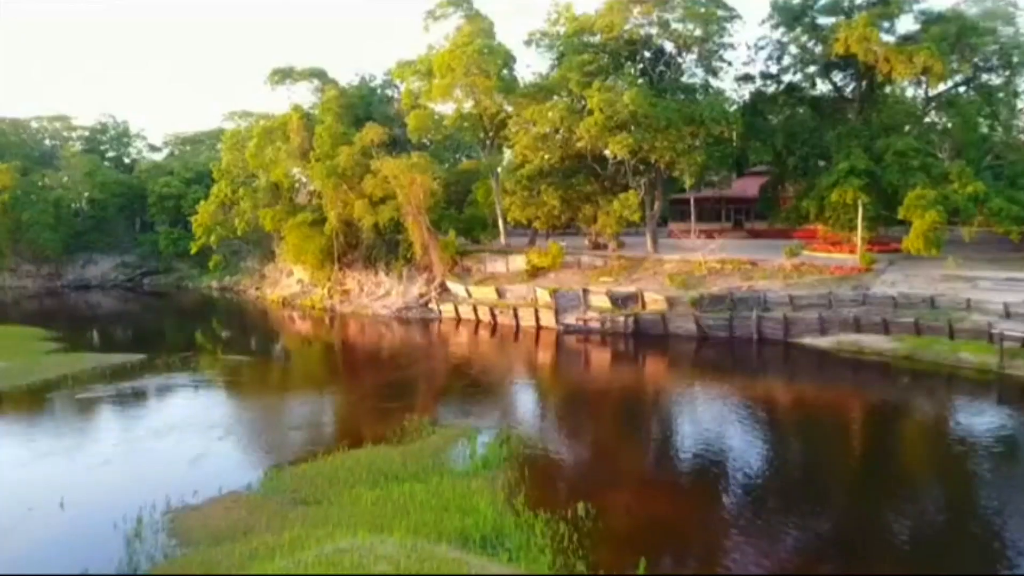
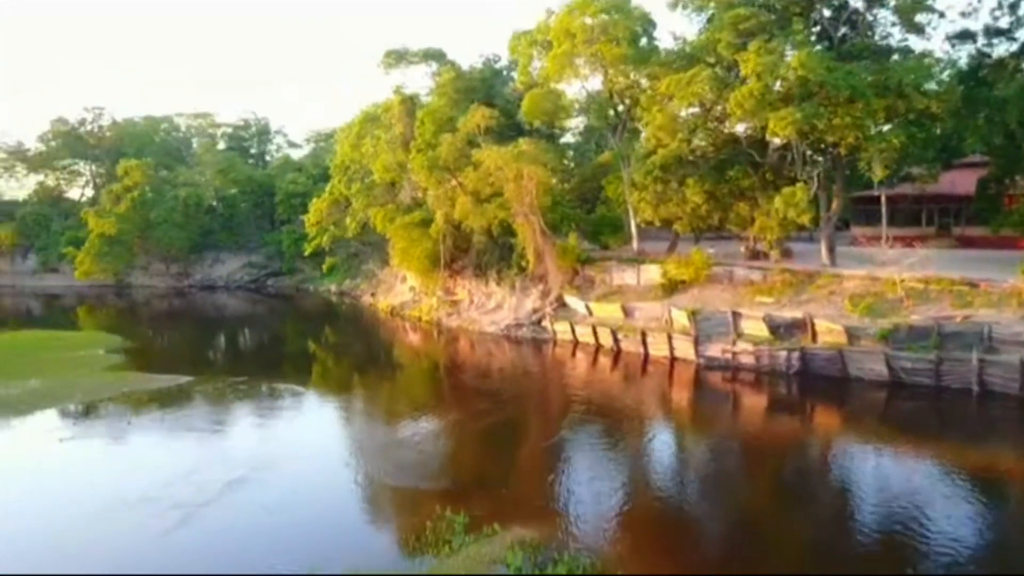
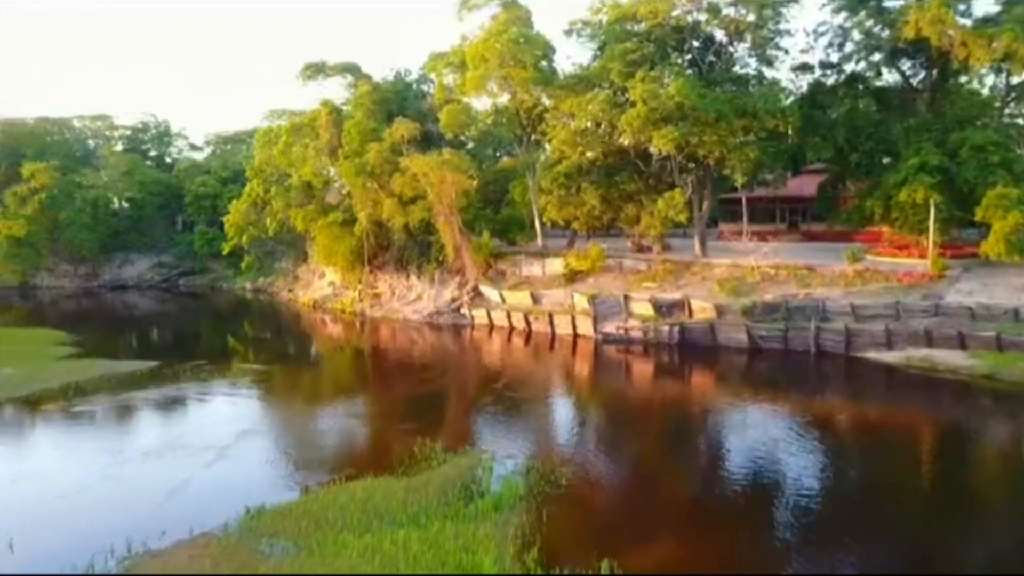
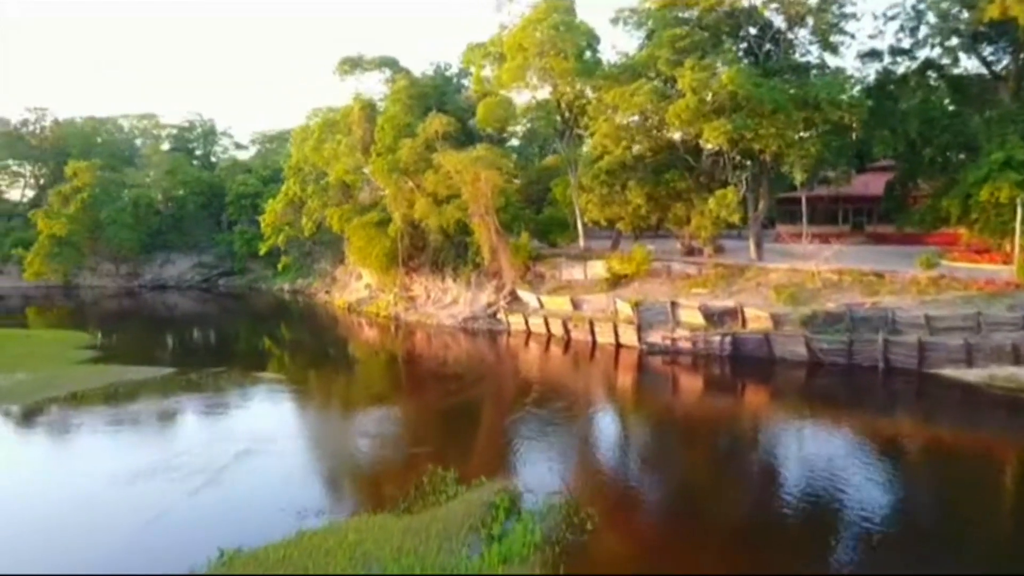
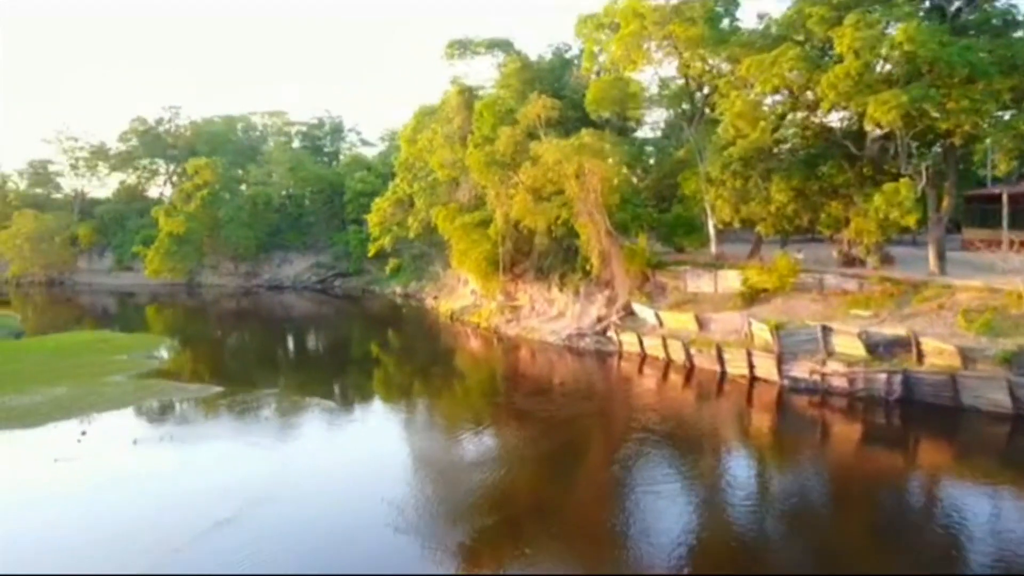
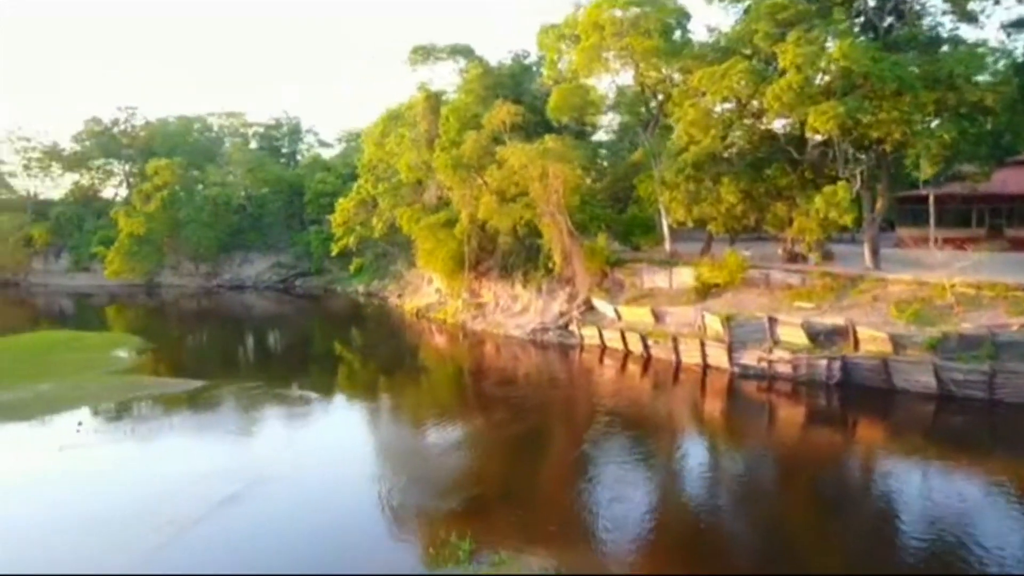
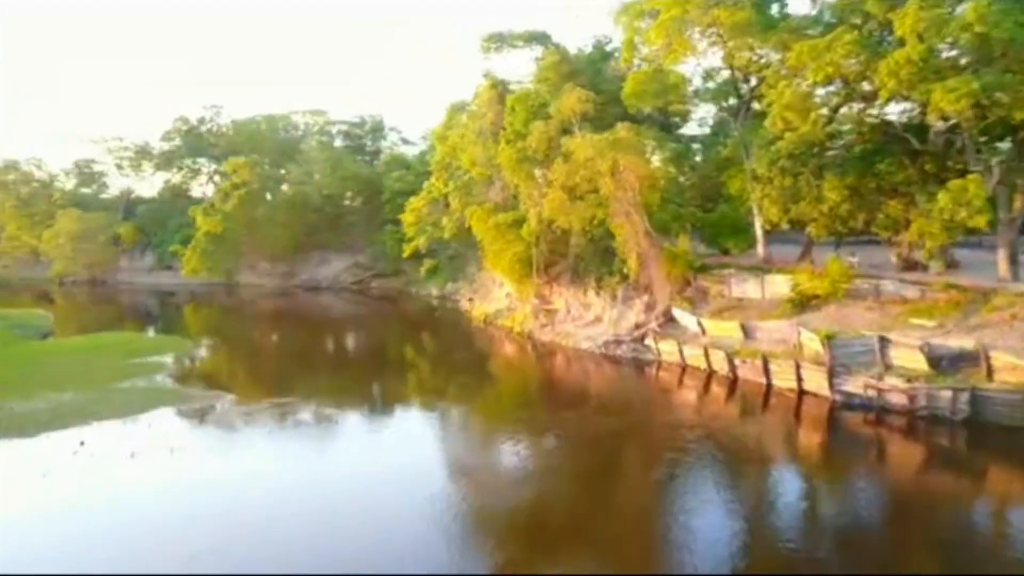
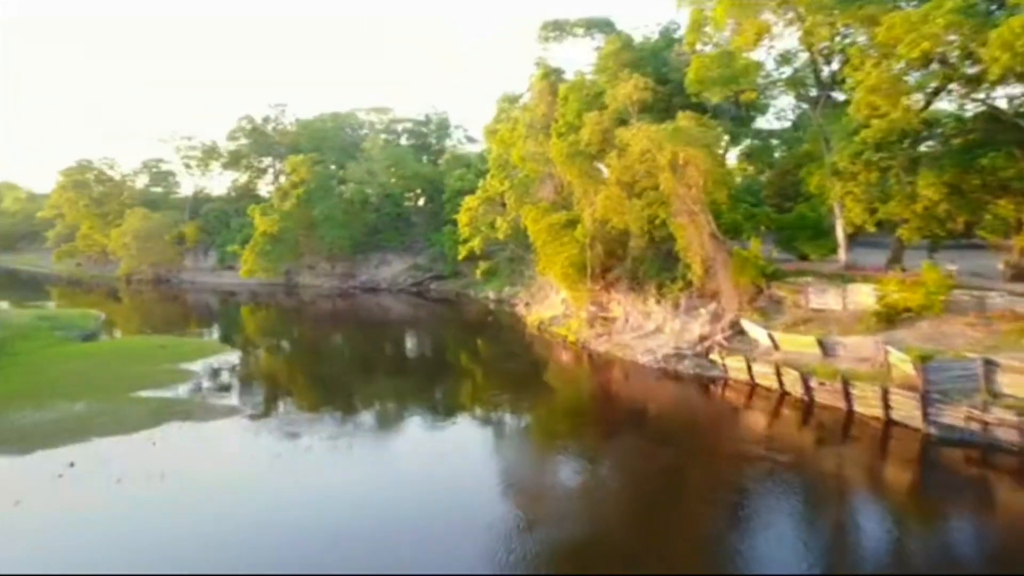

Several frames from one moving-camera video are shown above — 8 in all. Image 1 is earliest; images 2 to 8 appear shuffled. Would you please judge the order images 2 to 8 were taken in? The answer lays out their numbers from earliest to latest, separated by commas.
3, 4, 2, 6, 5, 7, 8
